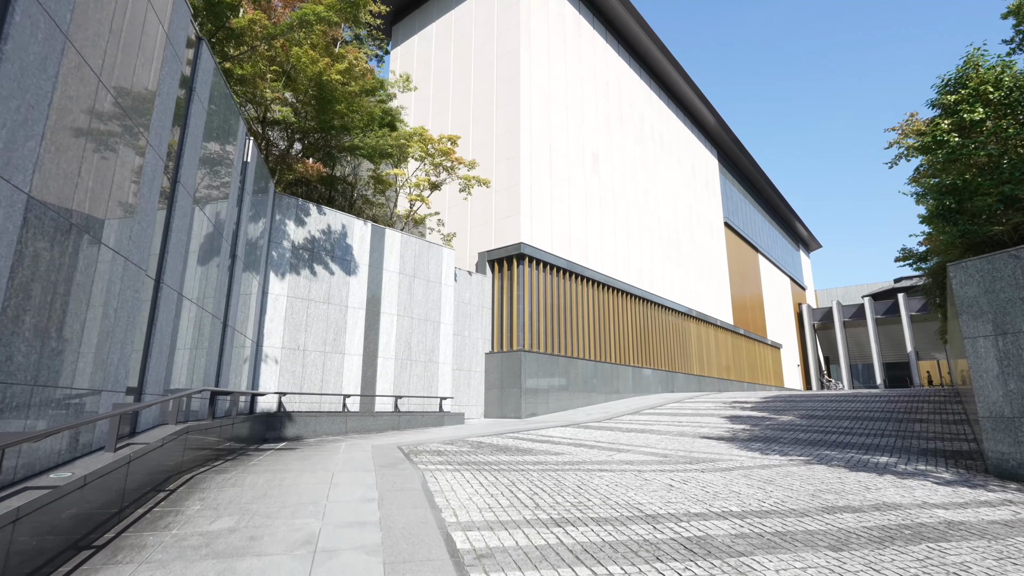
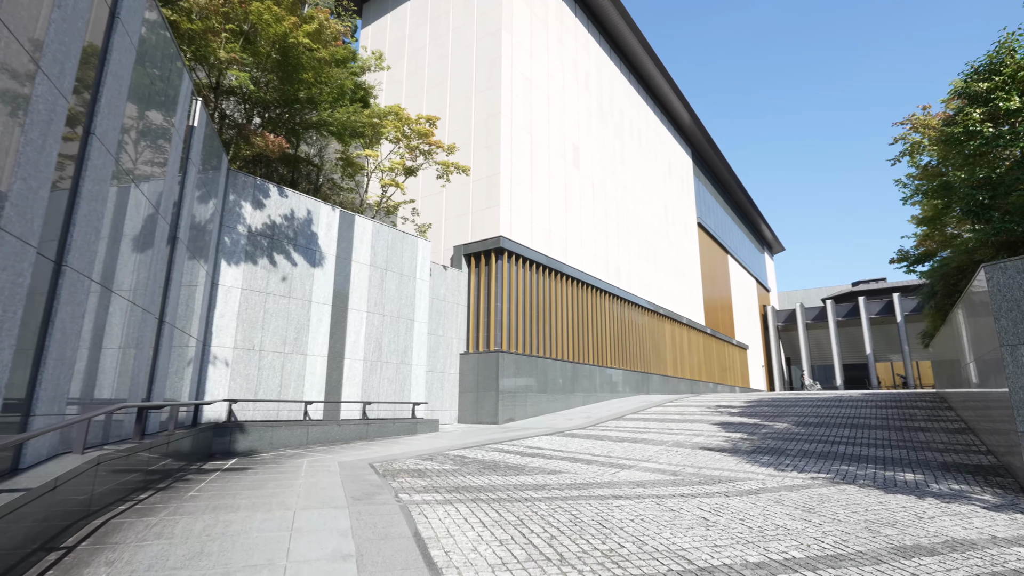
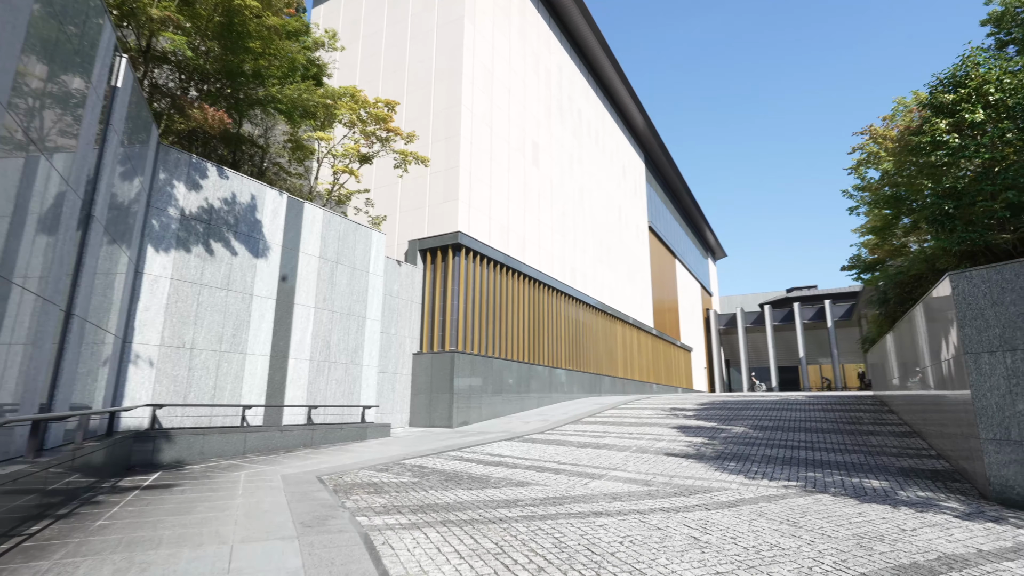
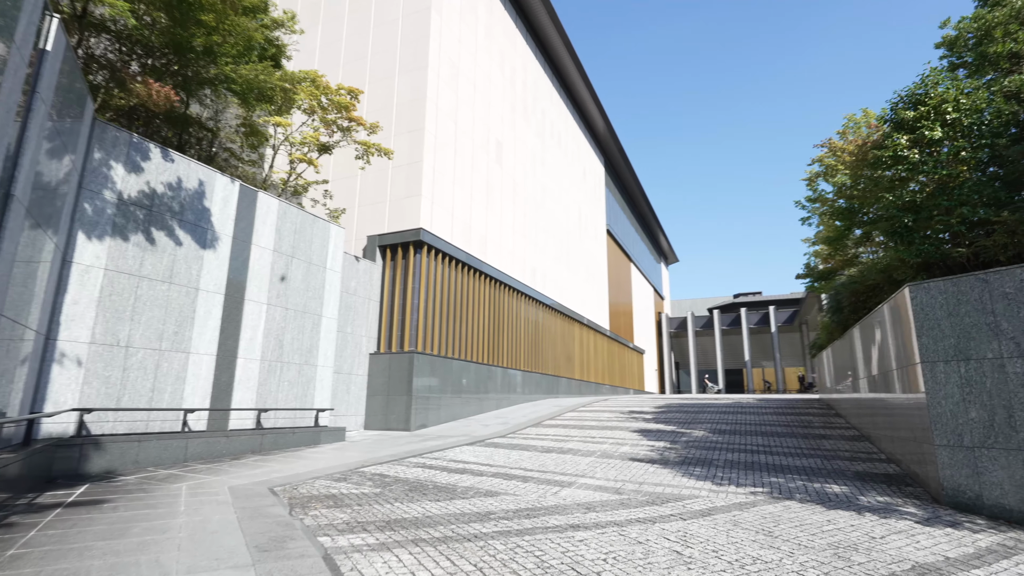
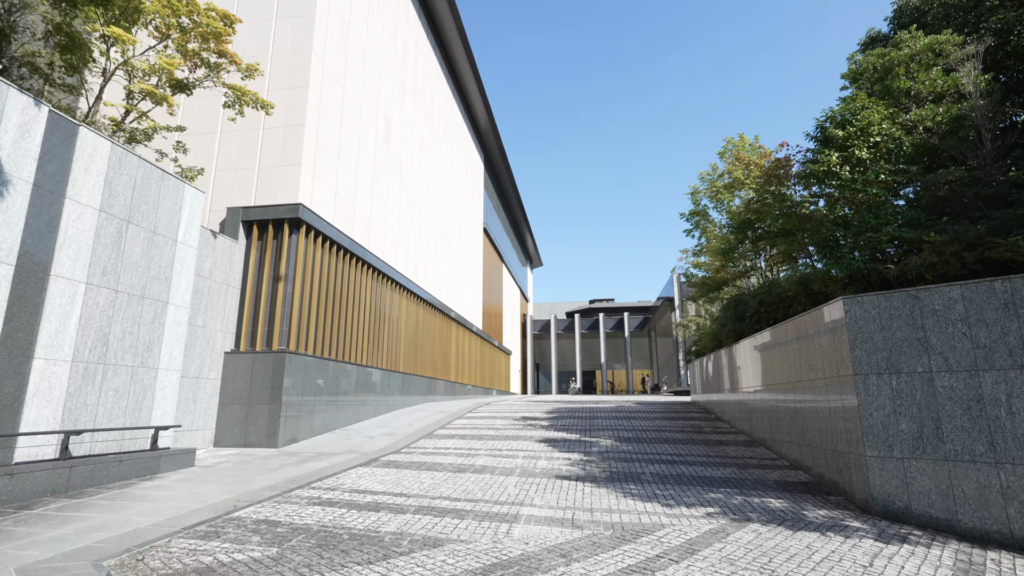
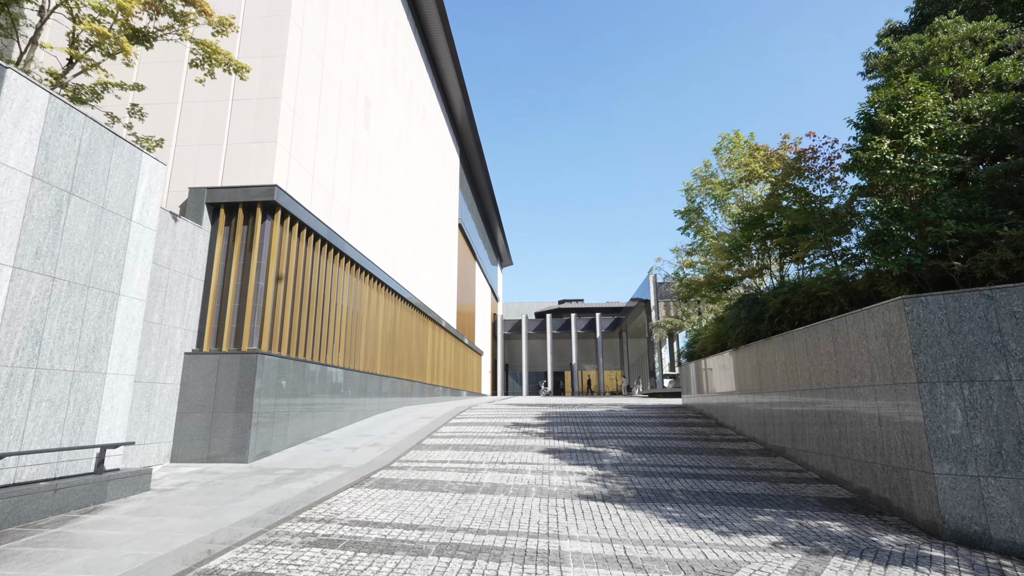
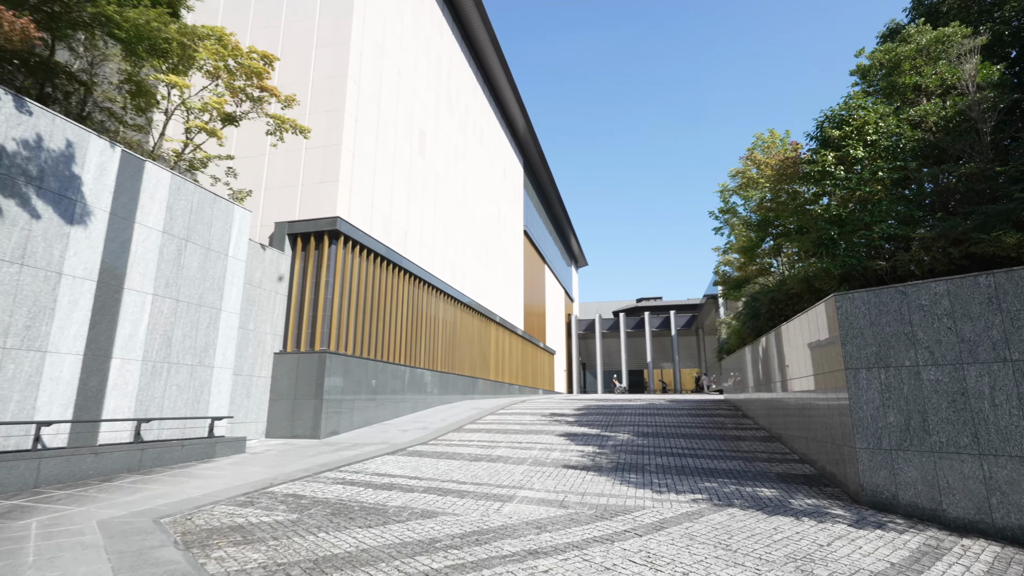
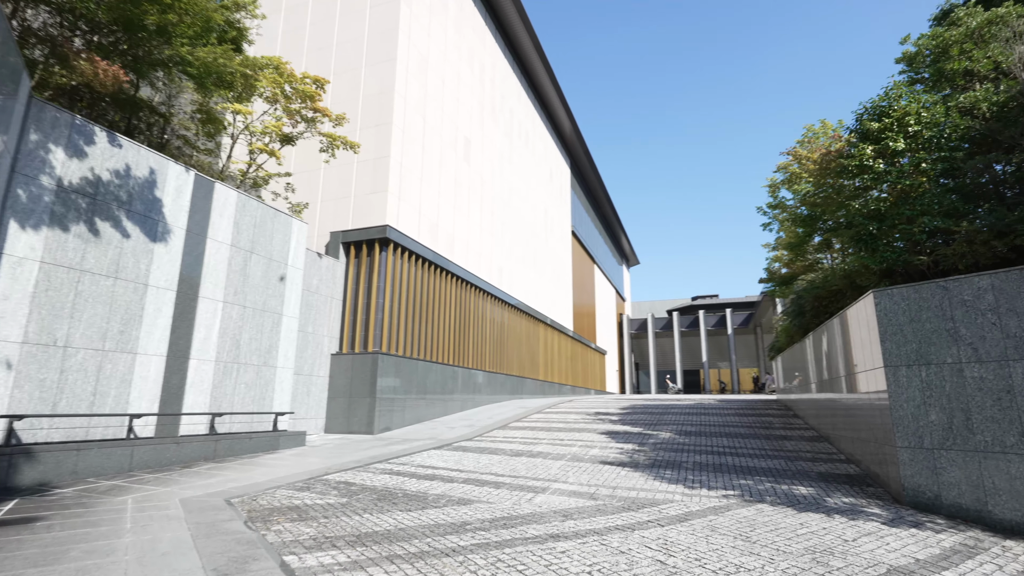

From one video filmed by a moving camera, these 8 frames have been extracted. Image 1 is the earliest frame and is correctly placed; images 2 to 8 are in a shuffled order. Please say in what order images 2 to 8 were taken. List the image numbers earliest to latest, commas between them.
2, 3, 4, 8, 7, 5, 6
